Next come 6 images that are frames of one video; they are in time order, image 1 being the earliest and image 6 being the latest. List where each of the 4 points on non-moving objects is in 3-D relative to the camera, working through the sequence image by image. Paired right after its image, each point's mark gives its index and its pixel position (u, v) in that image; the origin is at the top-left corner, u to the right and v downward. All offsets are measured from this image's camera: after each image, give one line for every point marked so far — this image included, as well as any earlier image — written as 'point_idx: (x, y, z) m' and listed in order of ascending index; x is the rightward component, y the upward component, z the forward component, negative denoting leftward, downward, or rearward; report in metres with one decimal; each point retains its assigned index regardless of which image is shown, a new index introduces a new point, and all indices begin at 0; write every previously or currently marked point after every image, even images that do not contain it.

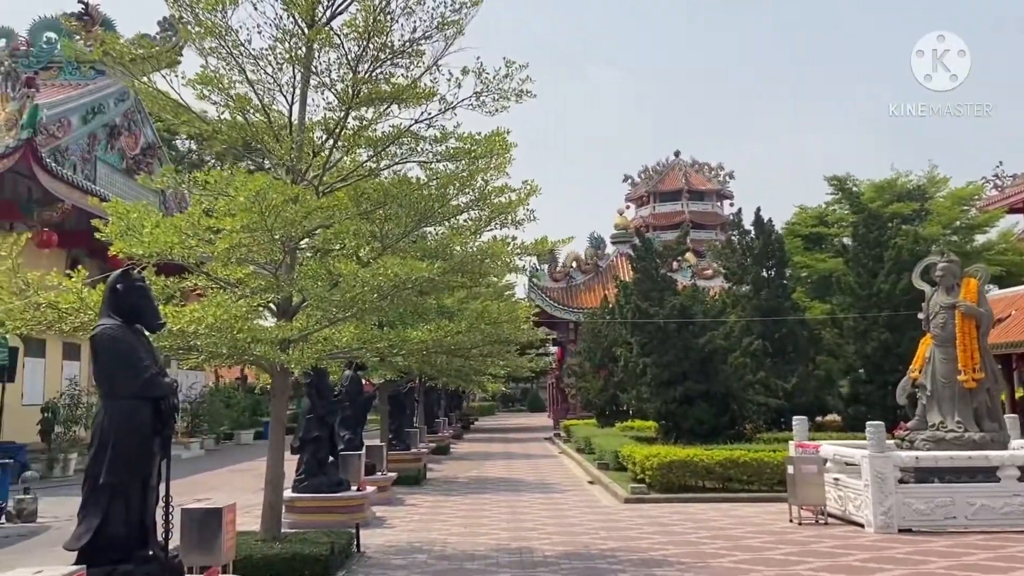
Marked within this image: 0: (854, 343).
0: (+5.3, -0.9, +16.1) m
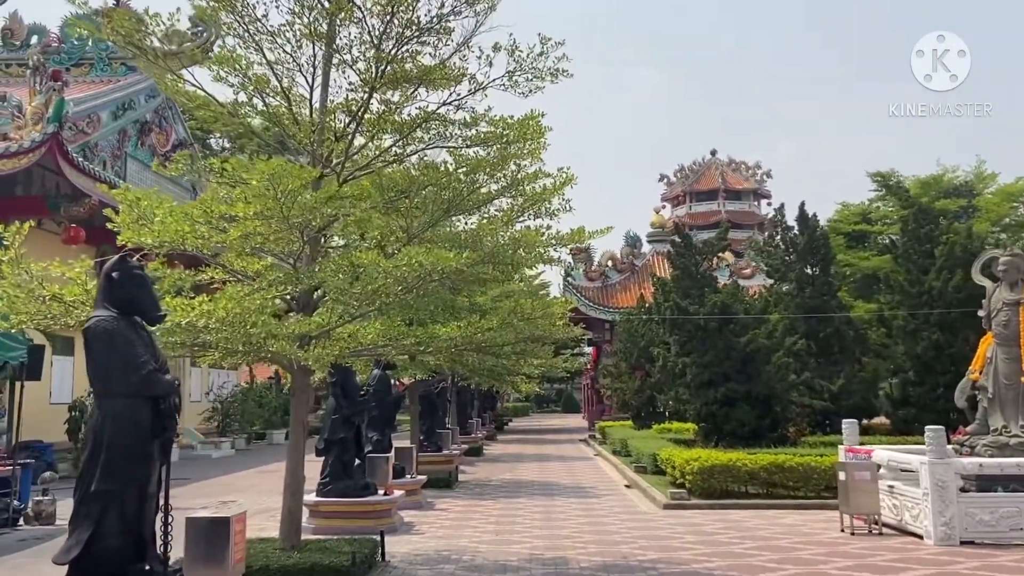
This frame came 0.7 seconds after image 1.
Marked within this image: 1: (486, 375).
0: (+5.9, -0.8, +15.4) m
1: (-0.4, -1.3, +15.9) m
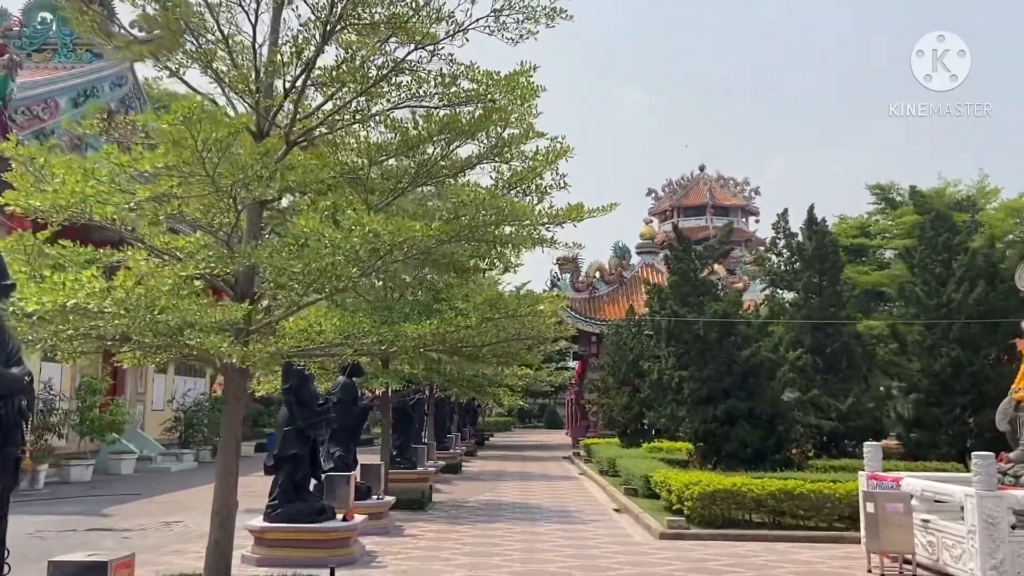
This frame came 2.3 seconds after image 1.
0: (+5.6, -1.0, +14.2) m
1: (-0.7, -1.4, +14.6) m
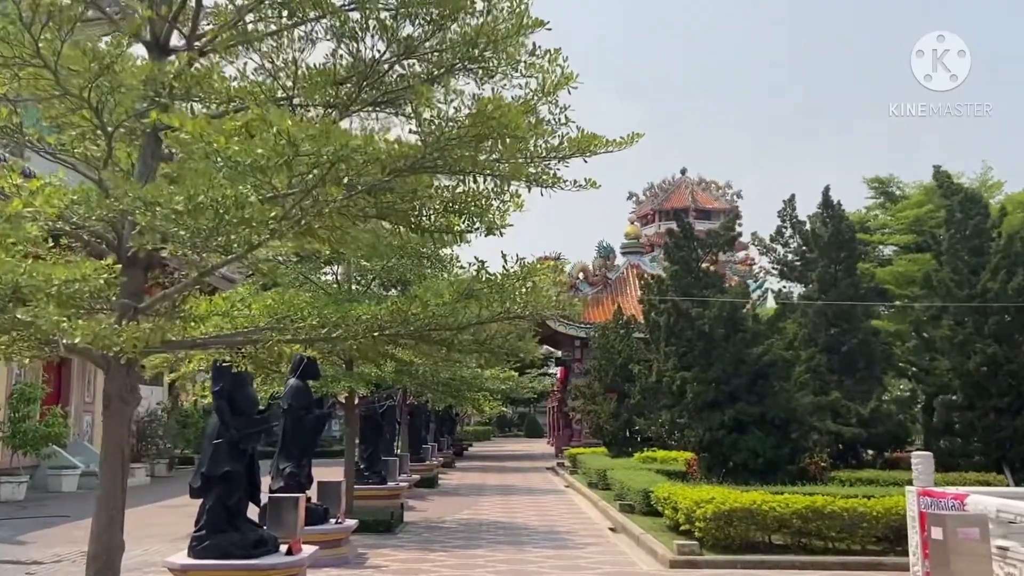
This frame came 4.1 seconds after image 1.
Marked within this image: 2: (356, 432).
0: (+5.4, -0.9, +12.7) m
1: (-0.9, -1.3, +13.0) m
2: (-1.9, -1.8, +12.8) m
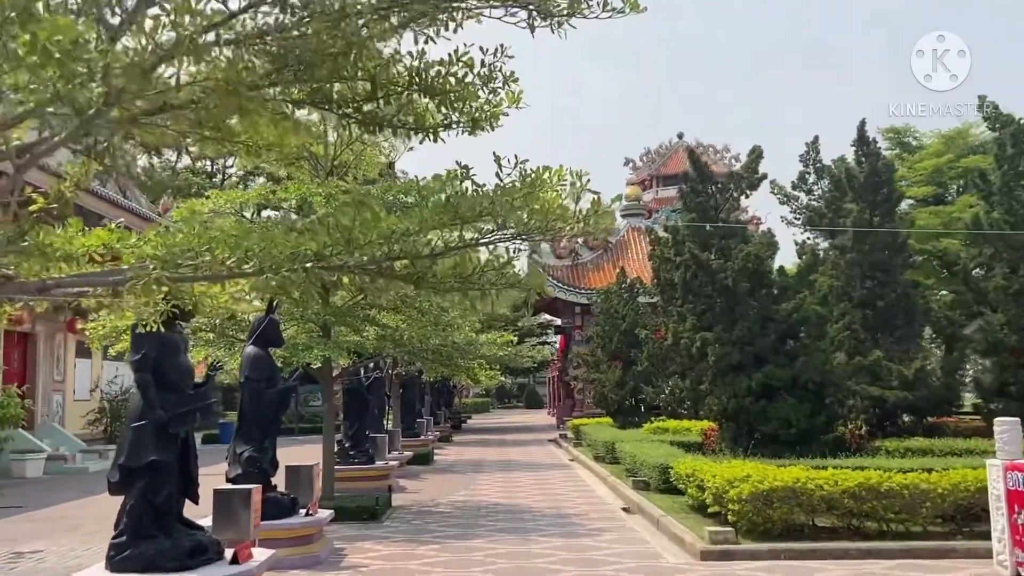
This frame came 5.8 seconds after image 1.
0: (+5.4, -0.2, +11.3) m
1: (-0.9, -0.8, +11.5) m
2: (-1.9, -1.3, +11.4) m
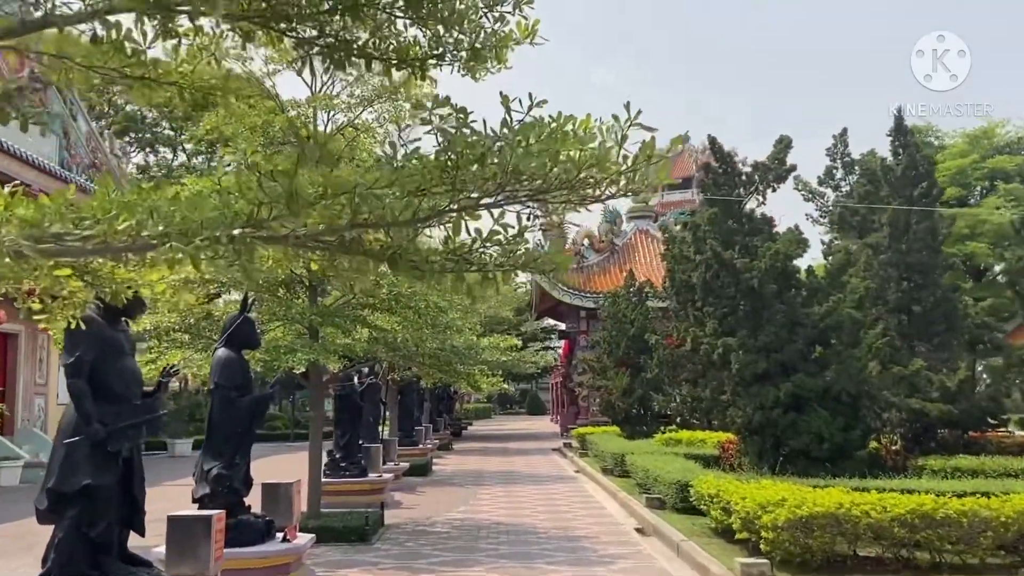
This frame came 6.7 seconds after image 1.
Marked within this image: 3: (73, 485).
0: (+5.4, -0.3, +10.3) m
1: (-0.9, -0.8, +10.6) m
2: (-1.9, -1.3, +10.4) m
3: (-1.9, -0.9, +4.6) m
